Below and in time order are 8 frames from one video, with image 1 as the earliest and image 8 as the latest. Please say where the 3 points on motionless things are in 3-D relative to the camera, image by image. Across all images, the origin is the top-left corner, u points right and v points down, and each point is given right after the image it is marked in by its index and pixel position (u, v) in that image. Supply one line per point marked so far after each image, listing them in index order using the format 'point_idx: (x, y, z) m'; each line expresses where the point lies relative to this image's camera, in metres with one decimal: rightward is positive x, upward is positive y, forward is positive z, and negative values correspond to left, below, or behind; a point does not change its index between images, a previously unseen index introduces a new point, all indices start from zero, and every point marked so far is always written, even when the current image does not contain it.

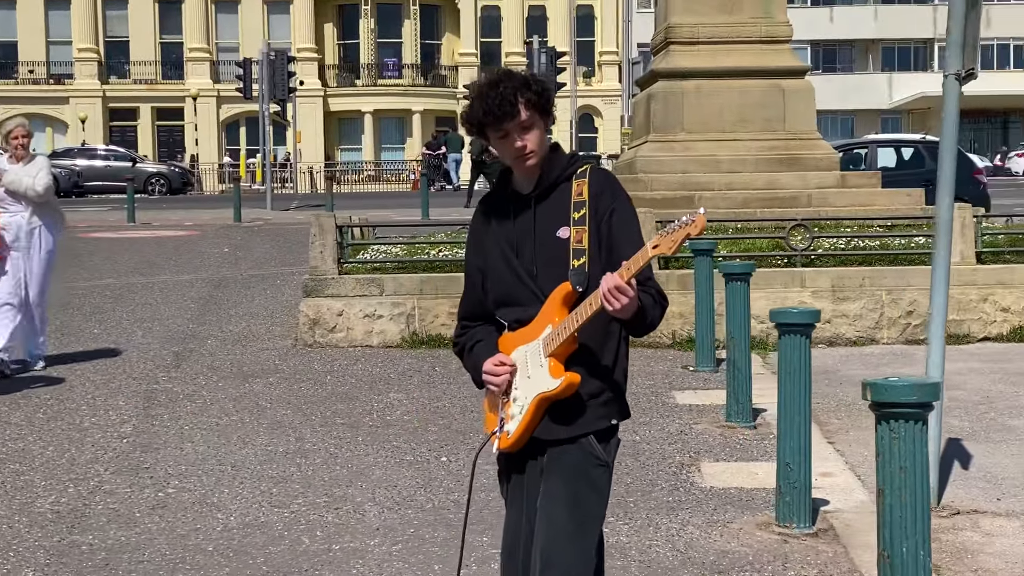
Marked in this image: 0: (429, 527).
0: (-0.3, -0.9, +5.8) m
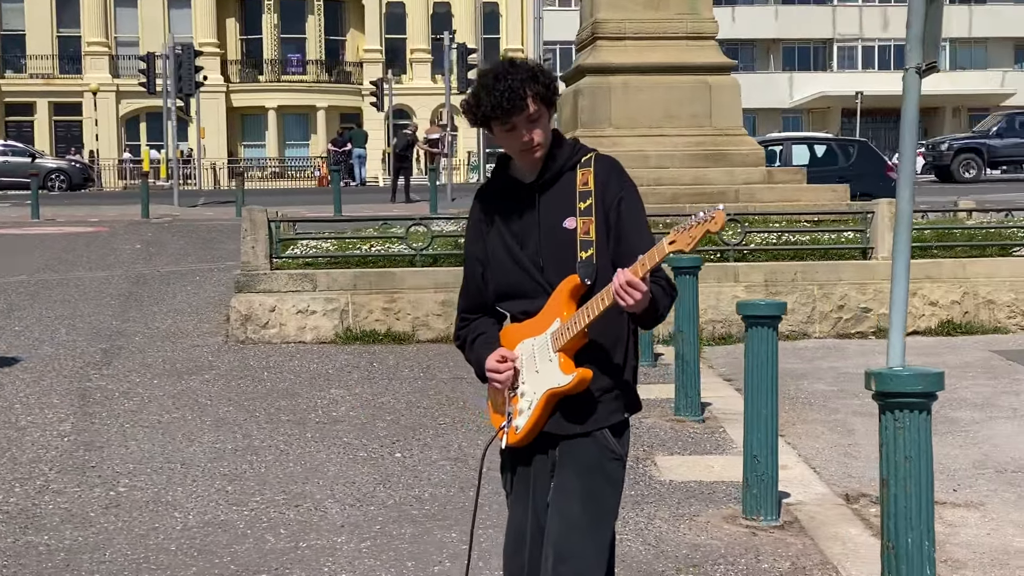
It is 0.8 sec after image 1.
0: (-0.4, -0.9, +5.8) m
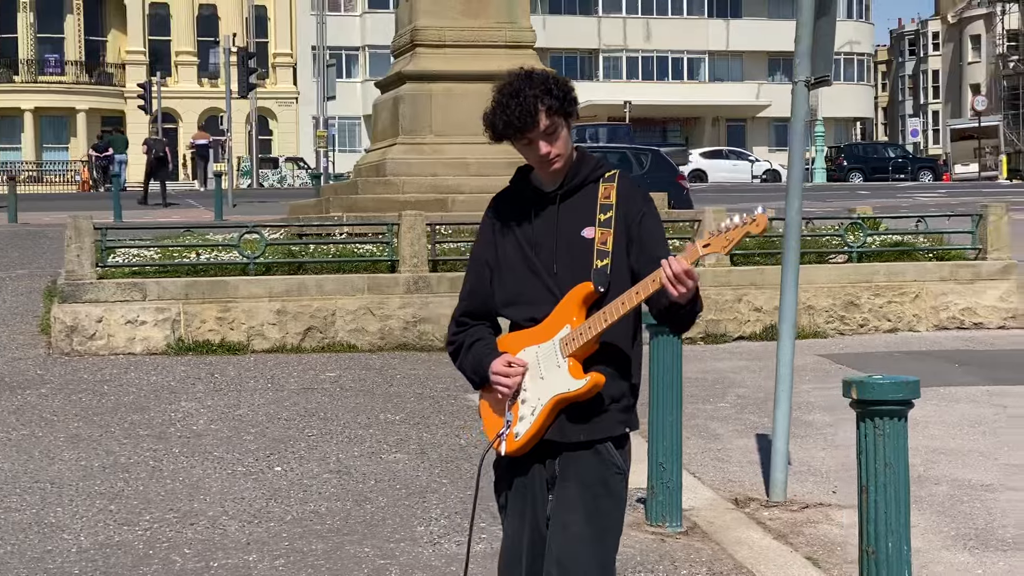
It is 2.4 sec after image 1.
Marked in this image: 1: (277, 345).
0: (-0.8, -0.9, +5.6) m
1: (-1.7, -0.4, +11.0) m
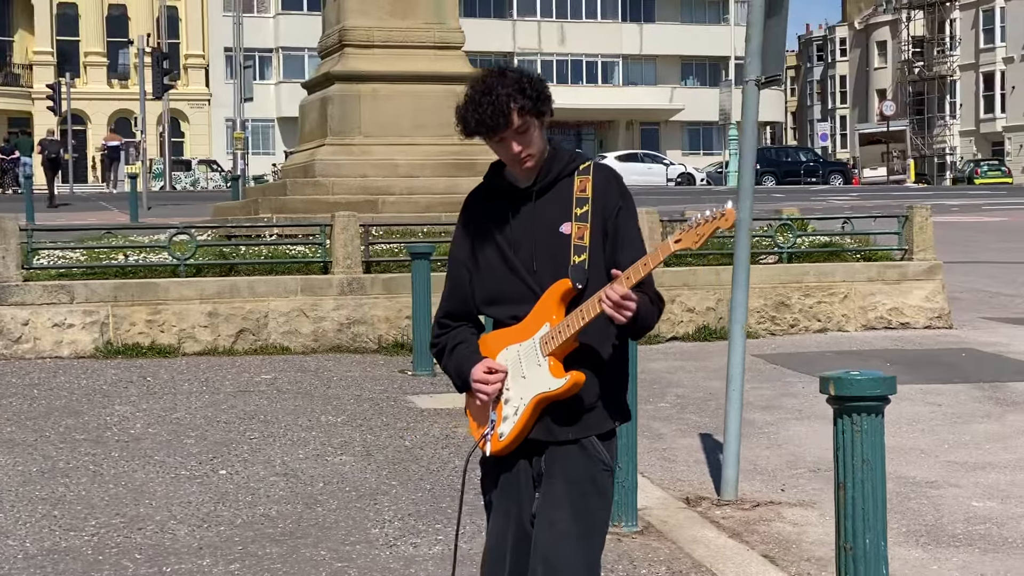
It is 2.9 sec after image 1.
0: (-0.9, -0.9, +5.6) m
1: (-2.1, -0.4, +10.8) m
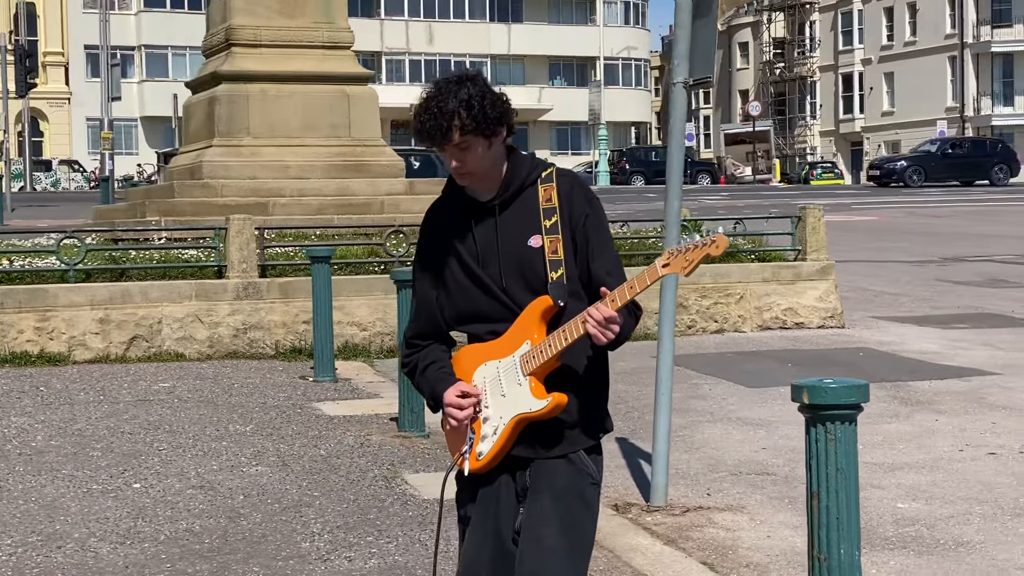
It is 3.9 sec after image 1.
0: (-1.1, -0.9, +5.3) m
1: (-2.8, -0.5, +10.5) m
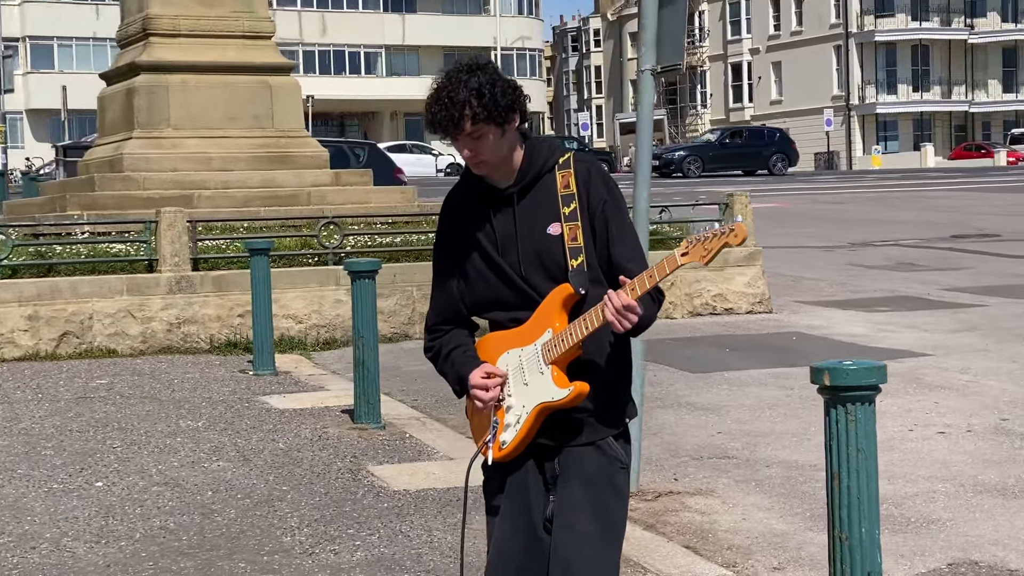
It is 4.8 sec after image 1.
0: (-1.2, -0.9, +5.3) m
1: (-3.2, -0.4, +10.3) m
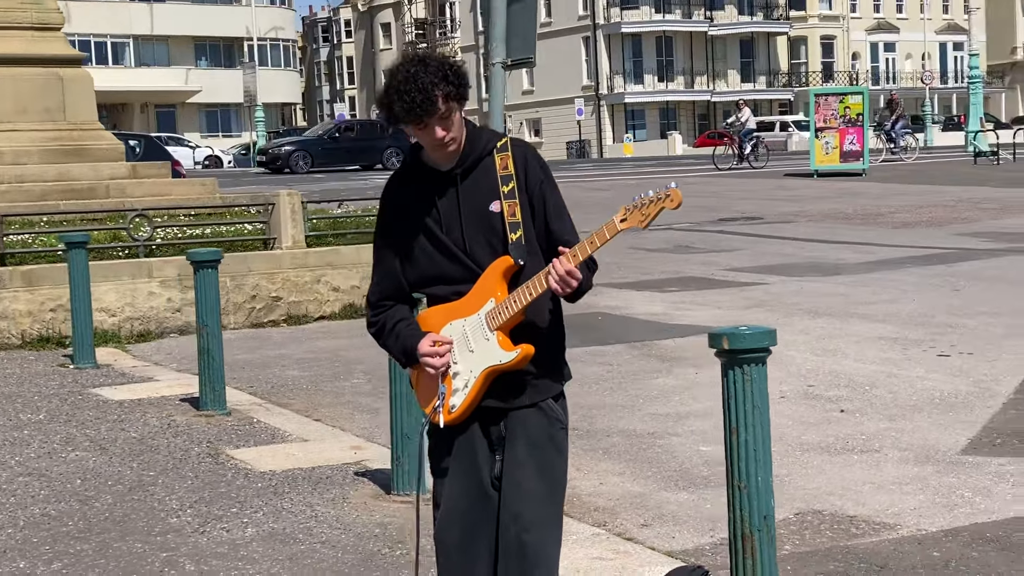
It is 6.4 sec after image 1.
0: (-1.6, -0.9, +5.4) m
1: (-4.3, -0.4, +10.0) m
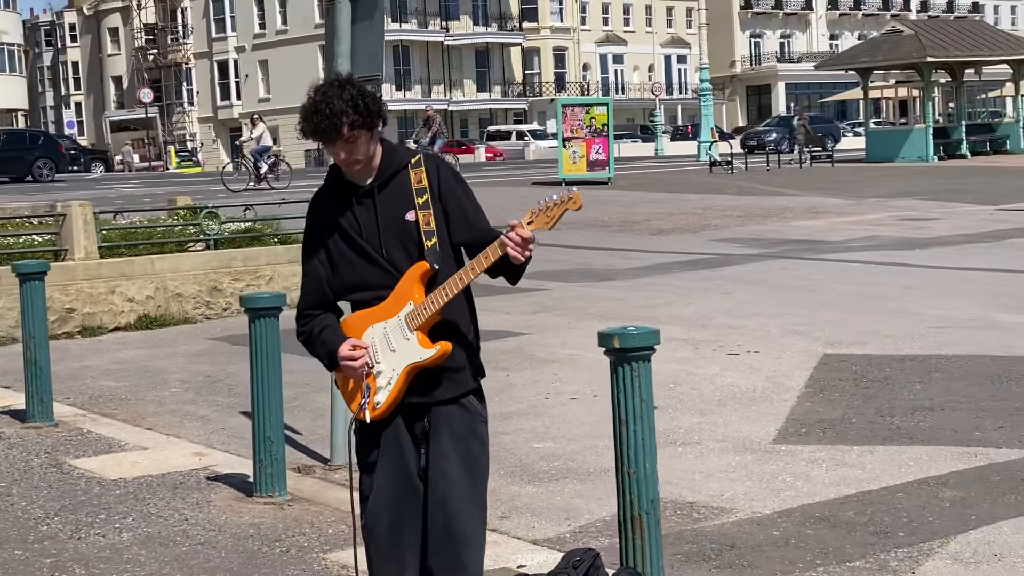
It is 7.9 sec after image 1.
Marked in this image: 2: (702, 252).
0: (-2.0, -0.9, +5.4) m
1: (-5.5, -0.5, +9.5) m
2: (+2.3, +0.4, +19.0) m
